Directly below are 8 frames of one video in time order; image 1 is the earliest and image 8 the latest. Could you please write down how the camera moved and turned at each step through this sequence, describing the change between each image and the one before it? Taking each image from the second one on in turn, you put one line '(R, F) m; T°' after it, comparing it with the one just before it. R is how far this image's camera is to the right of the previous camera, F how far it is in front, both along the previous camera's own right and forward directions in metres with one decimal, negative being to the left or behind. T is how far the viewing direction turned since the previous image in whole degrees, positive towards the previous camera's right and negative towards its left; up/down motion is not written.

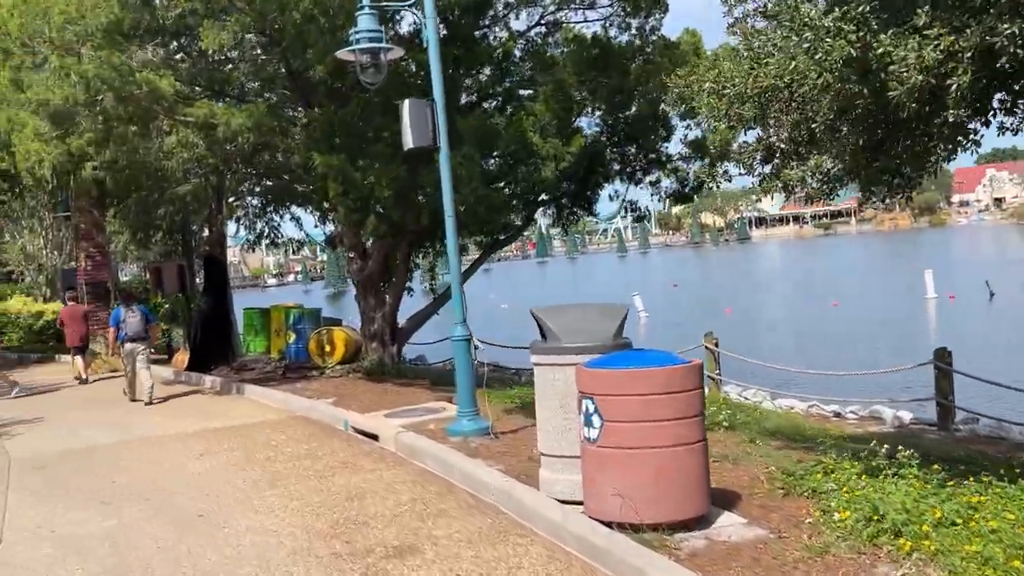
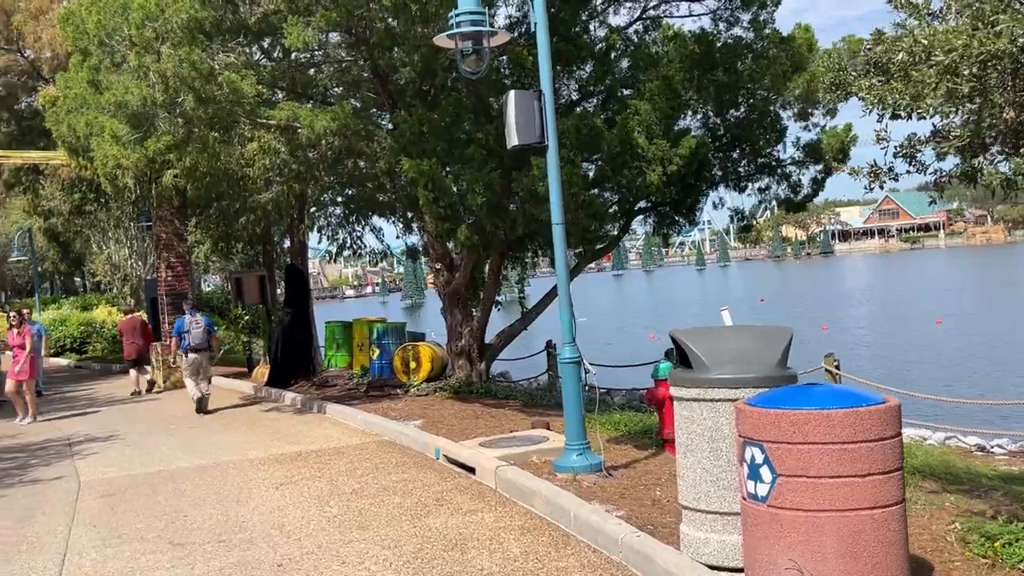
(-0.3, +1.0) m; -5°
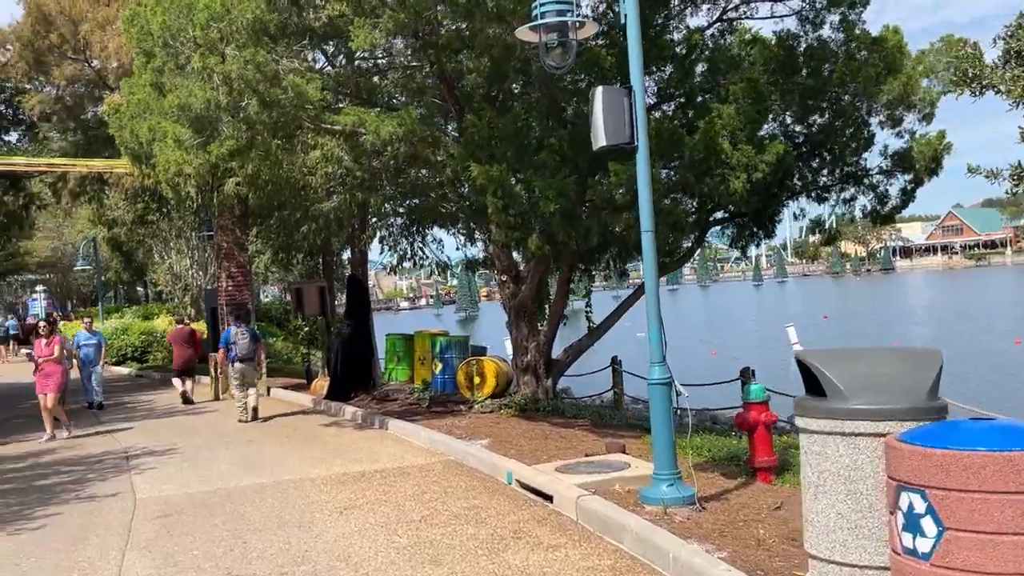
(-0.2, +0.6) m; -3°
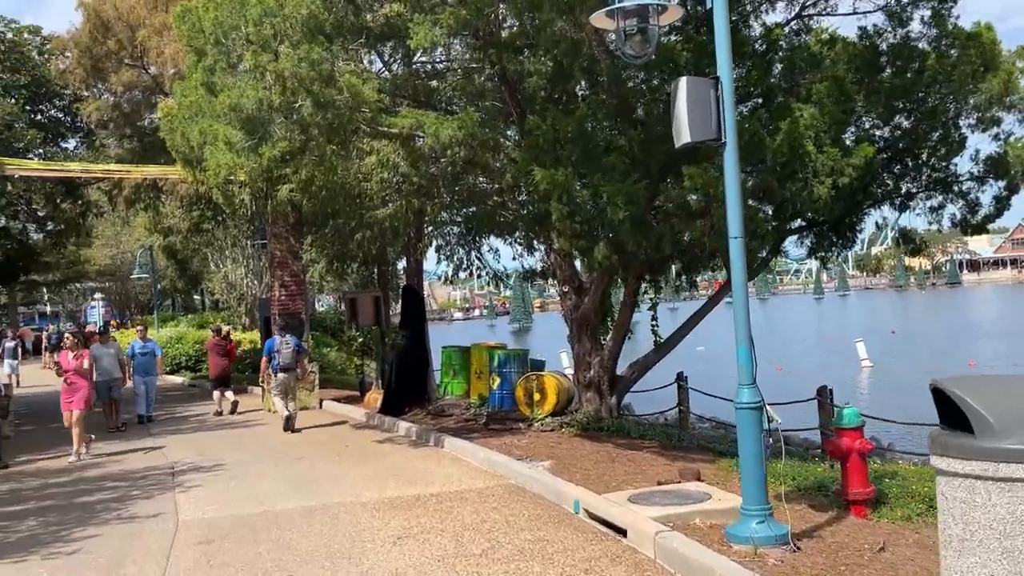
(-0.1, +0.7) m; -3°
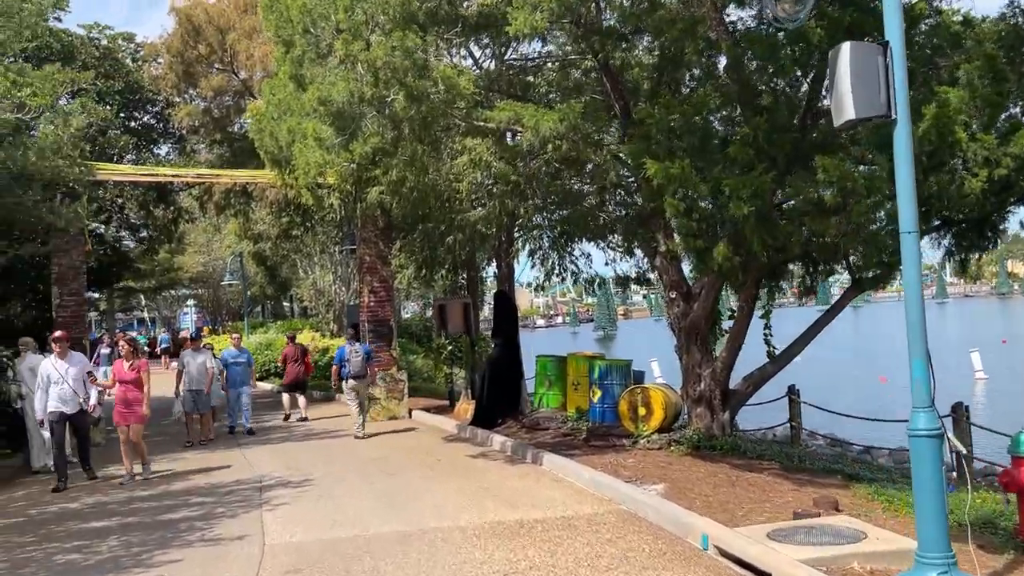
(-0.3, +0.8) m; -5°
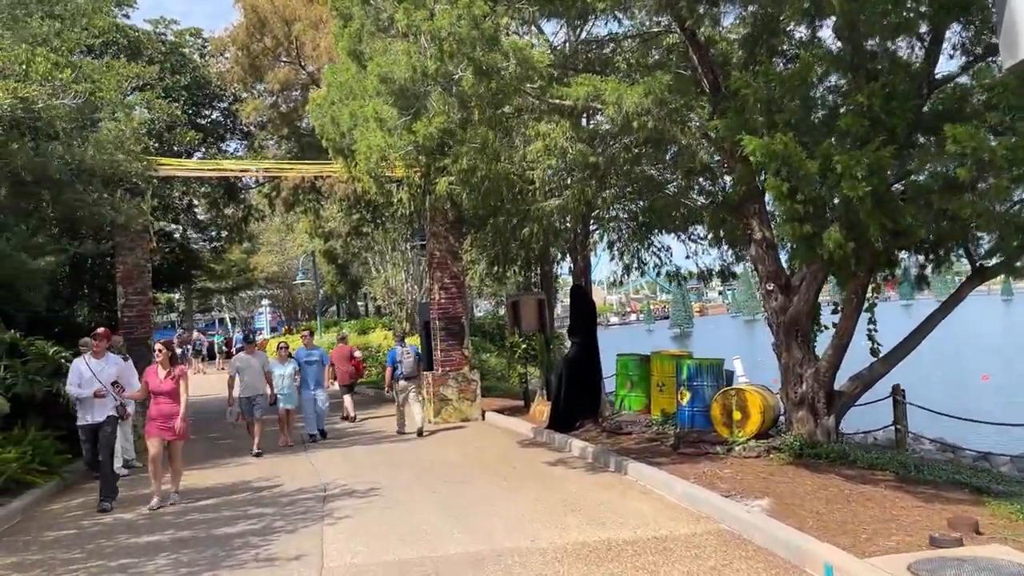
(-0.1, +0.9) m; -4°
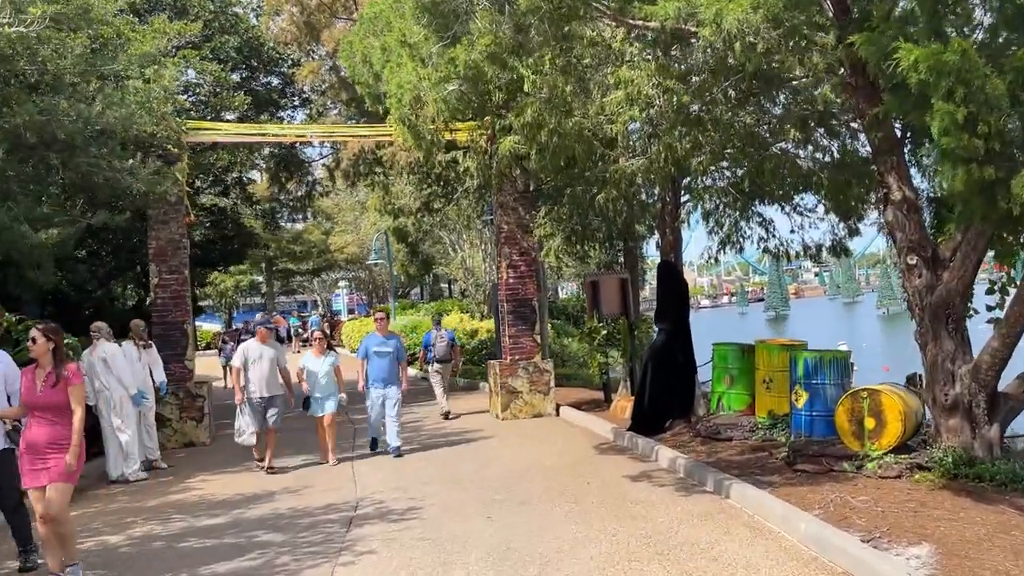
(+0.2, +2.1) m; -5°
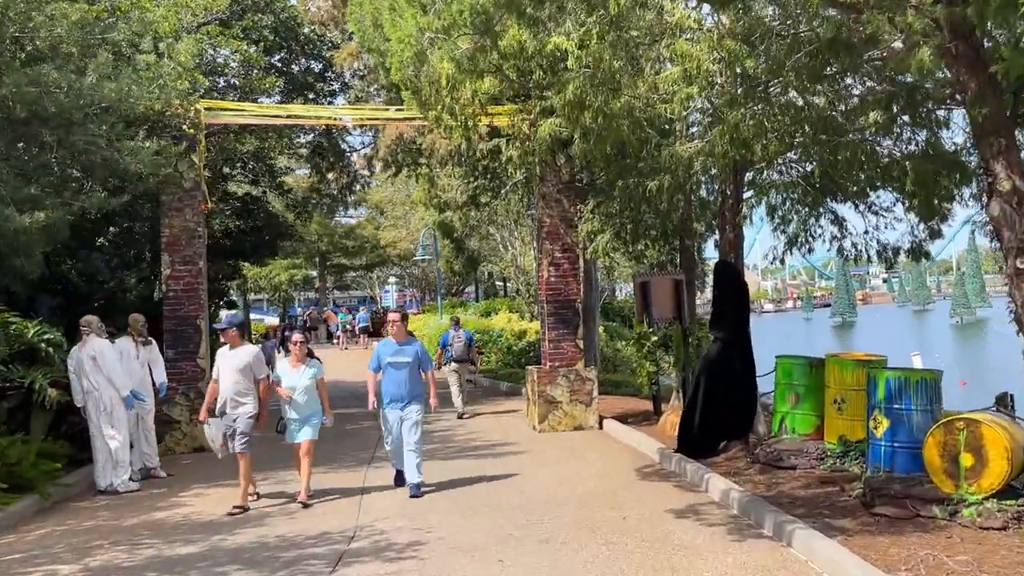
(+0.3, +1.3) m; -4°
